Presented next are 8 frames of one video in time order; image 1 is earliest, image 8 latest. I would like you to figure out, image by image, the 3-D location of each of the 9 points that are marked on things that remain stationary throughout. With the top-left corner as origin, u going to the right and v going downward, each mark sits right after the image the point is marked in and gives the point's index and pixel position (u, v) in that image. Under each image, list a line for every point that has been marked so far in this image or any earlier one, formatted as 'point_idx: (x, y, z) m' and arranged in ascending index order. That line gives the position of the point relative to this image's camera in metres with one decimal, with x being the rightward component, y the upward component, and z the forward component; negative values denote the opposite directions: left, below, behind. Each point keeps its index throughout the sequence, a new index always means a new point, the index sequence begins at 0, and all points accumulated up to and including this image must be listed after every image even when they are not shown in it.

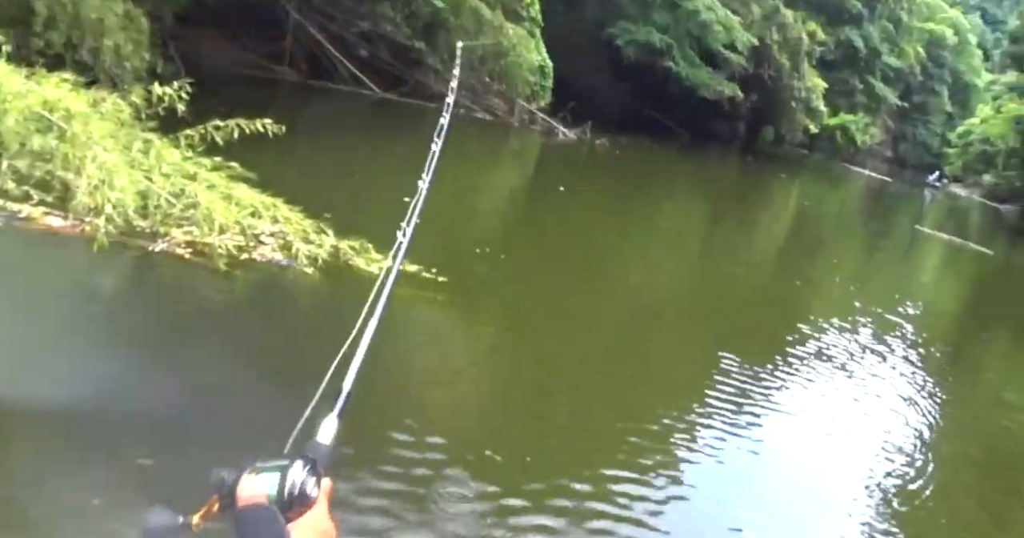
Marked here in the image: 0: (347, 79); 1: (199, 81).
0: (-2.8, +3.3, +14.6) m
1: (-4.5, +2.7, +12.0) m
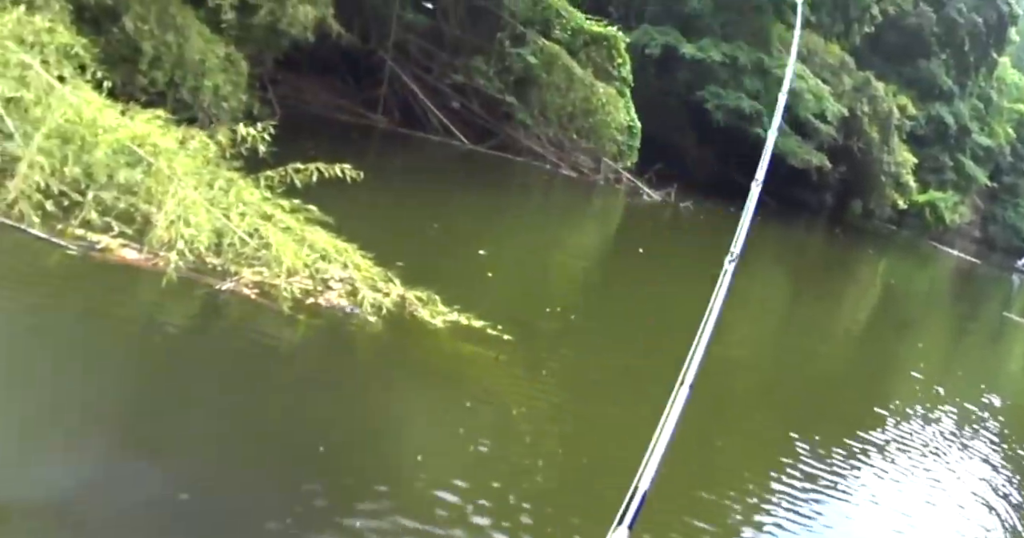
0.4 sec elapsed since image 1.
0: (-1.3, +2.5, +14.9) m
1: (-3.2, +2.1, +12.4) m
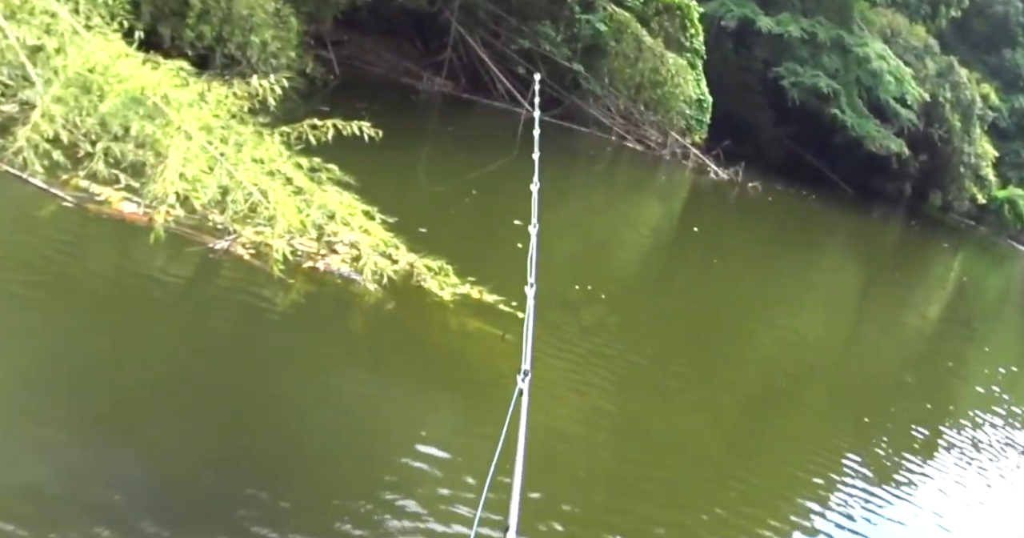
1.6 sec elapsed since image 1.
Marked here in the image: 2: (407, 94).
0: (-0.2, +3.0, +14.5) m
1: (-2.3, +2.7, +12.2) m
2: (-1.7, +2.7, +13.0) m
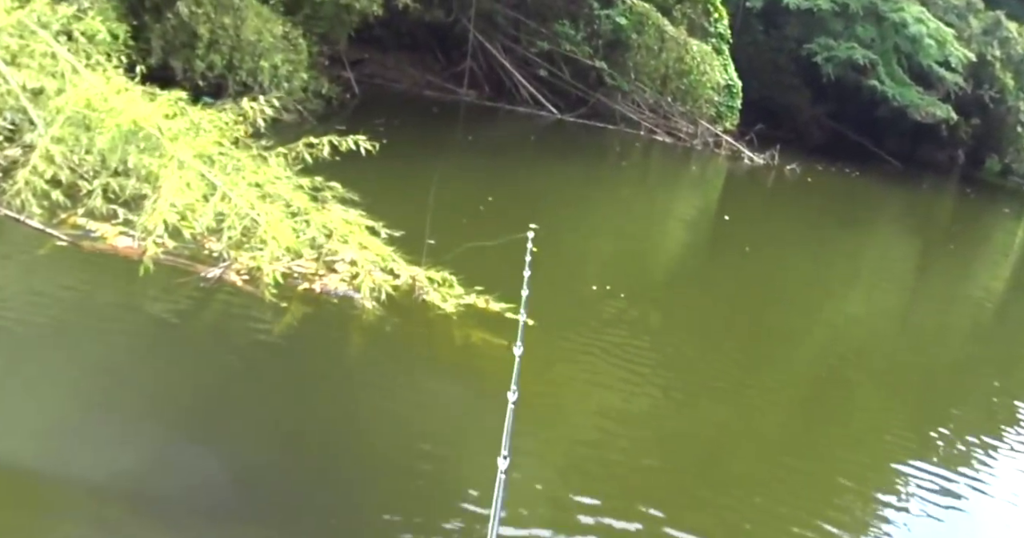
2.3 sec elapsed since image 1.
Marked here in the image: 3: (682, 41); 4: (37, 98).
0: (+0.3, +2.9, +14.4) m
1: (-2.0, +2.4, +12.2) m
2: (-1.3, +2.5, +13.0) m
3: (+2.5, +3.4, +12.5) m
4: (-2.6, +0.9, +4.5) m
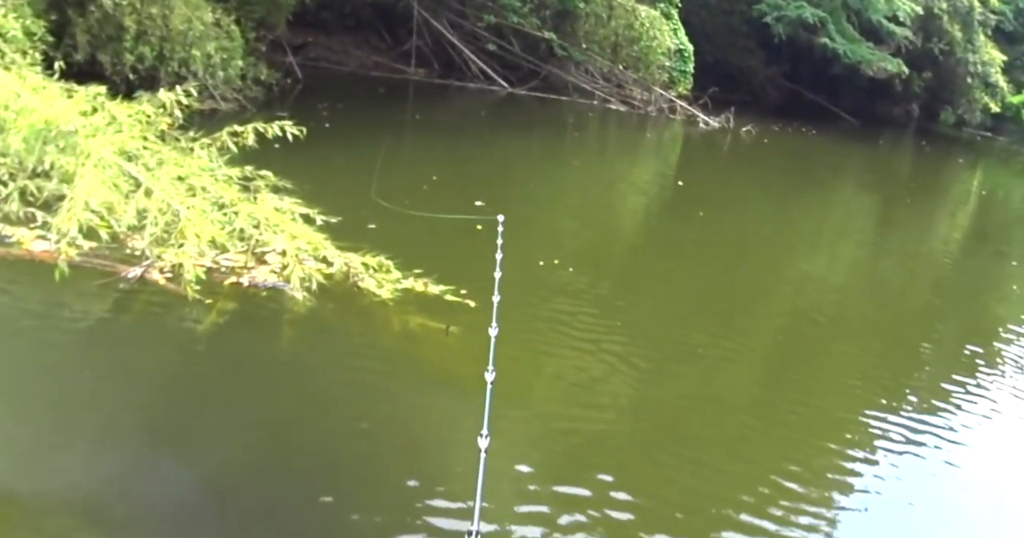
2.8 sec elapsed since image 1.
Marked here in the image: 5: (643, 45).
0: (-0.5, +3.2, +14.2) m
1: (-2.7, +2.6, +11.9) m
2: (-2.0, +2.7, +12.7) m
3: (+1.7, +3.8, +12.3) m
4: (-2.9, +0.9, +4.3) m
5: (+1.9, +3.3, +12.4) m
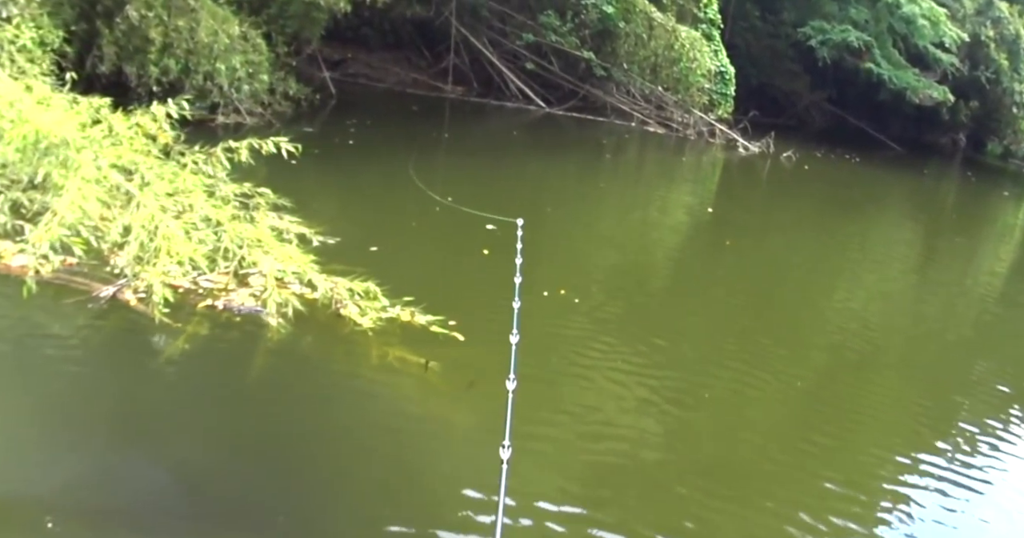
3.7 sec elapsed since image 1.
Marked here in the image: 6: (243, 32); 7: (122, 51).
0: (+0.1, +2.9, +14.0) m
1: (-2.2, +2.4, +11.9) m
2: (-1.5, +2.4, +12.7) m
3: (+2.2, +3.4, +12.1) m
4: (-2.9, +0.8, +4.2) m
5: (+2.4, +2.9, +12.1) m
6: (-2.5, +2.3, +8.1) m
7: (-3.4, +1.9, +7.4) m
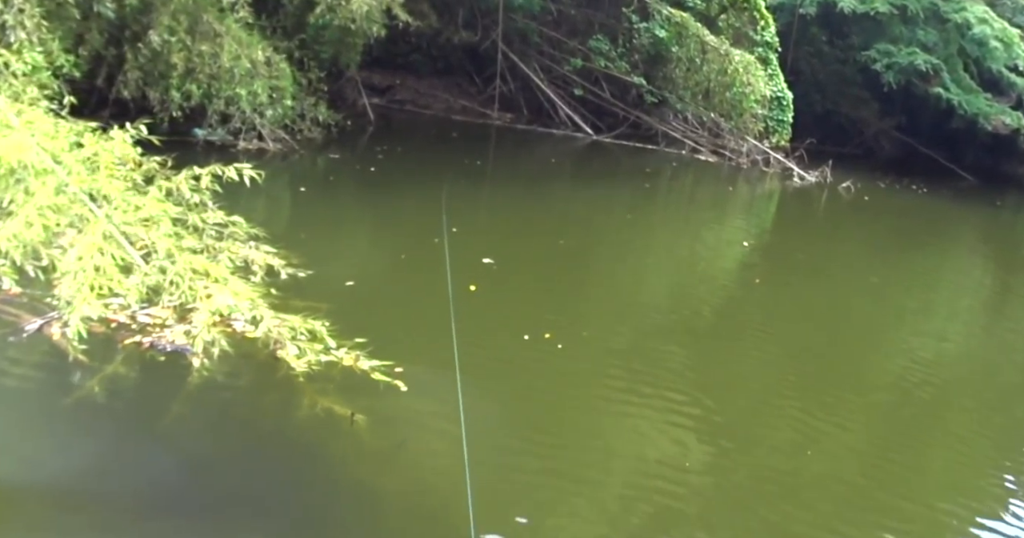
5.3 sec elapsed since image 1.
0: (+0.9, +2.4, +13.7) m
1: (-1.6, +2.0, +11.8) m
2: (-0.8, +2.0, +12.5) m
3: (+2.9, +3.0, +11.6) m
4: (-3.0, +0.7, +4.2) m
5: (+3.1, +2.4, +11.6) m
6: (-2.3, +2.0, +8.0) m
7: (-3.2, +1.7, +7.4) m
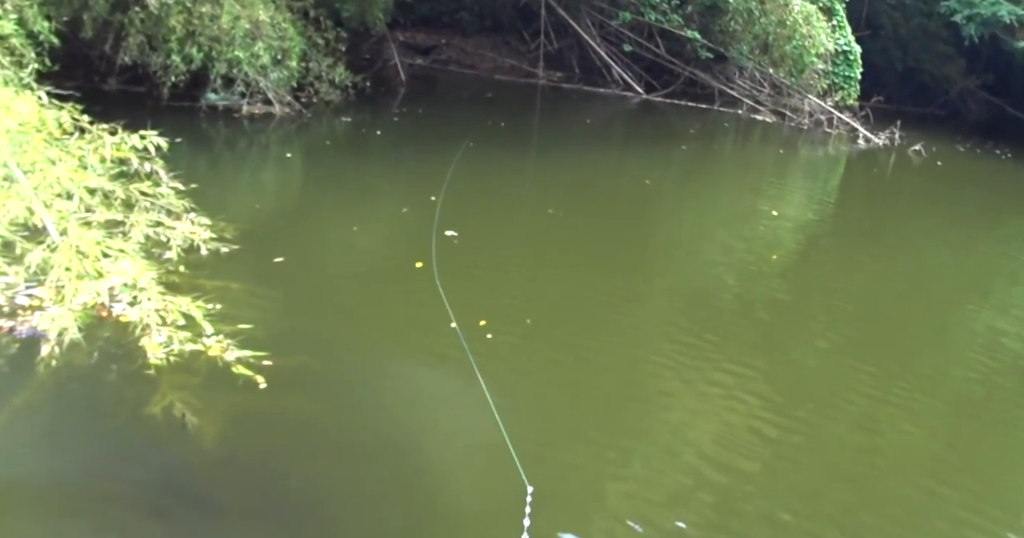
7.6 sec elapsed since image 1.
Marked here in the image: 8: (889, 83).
0: (+1.7, +2.9, +13.0) m
1: (-1.0, +2.4, +11.4) m
2: (-0.2, +2.5, +12.0) m
3: (+3.4, +3.4, +10.7) m
4: (-3.3, +0.8, +4.1) m
5: (+3.6, +2.8, +10.7) m
6: (-2.1, +2.3, +7.8) m
7: (-3.1, +2.0, +7.3) m
8: (+7.0, +3.4, +15.6) m
